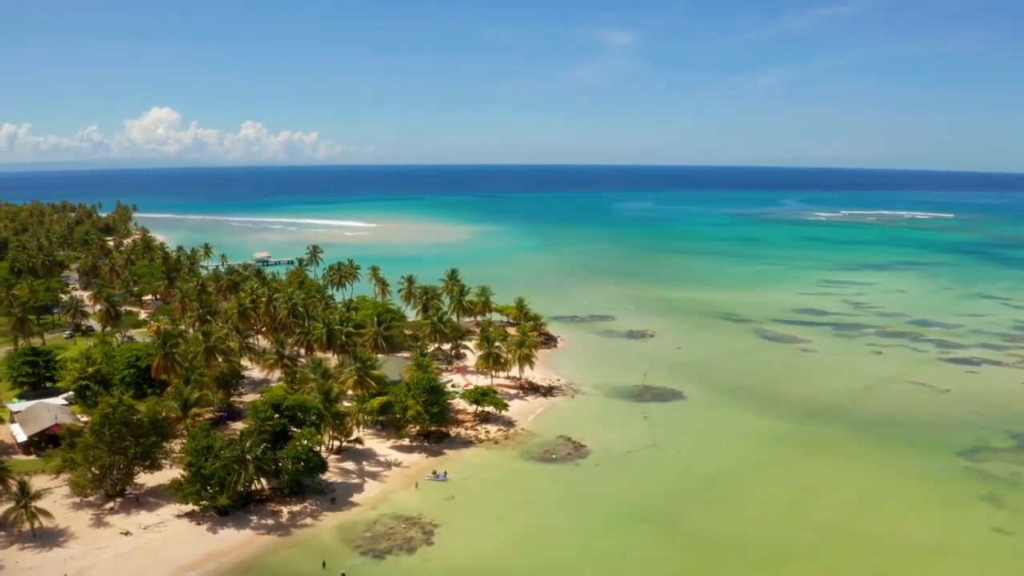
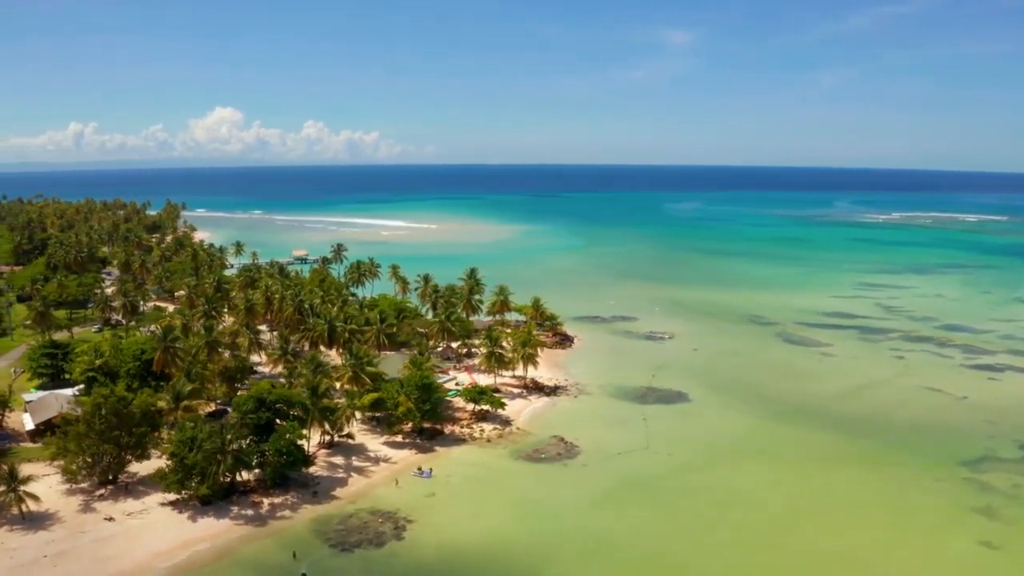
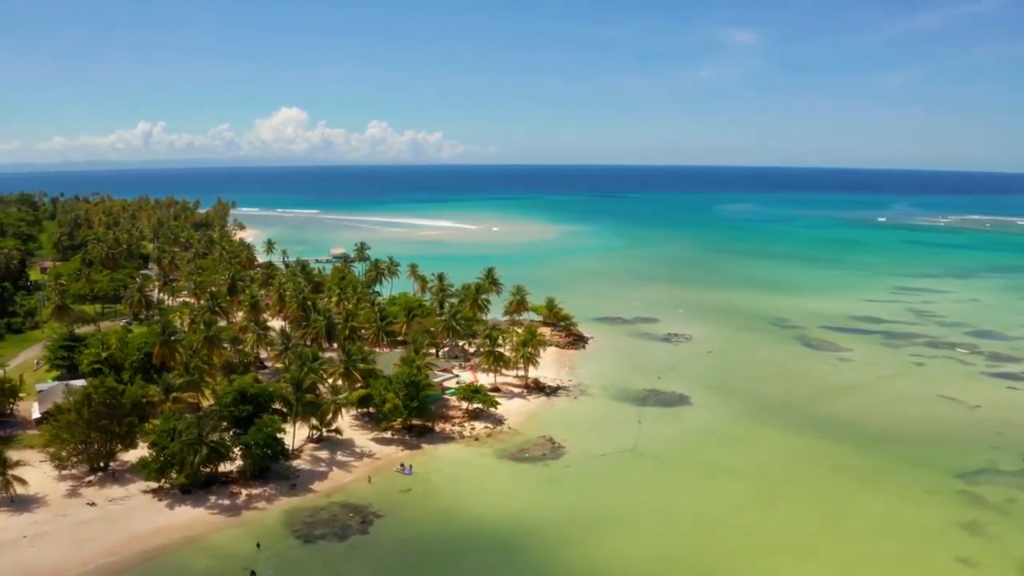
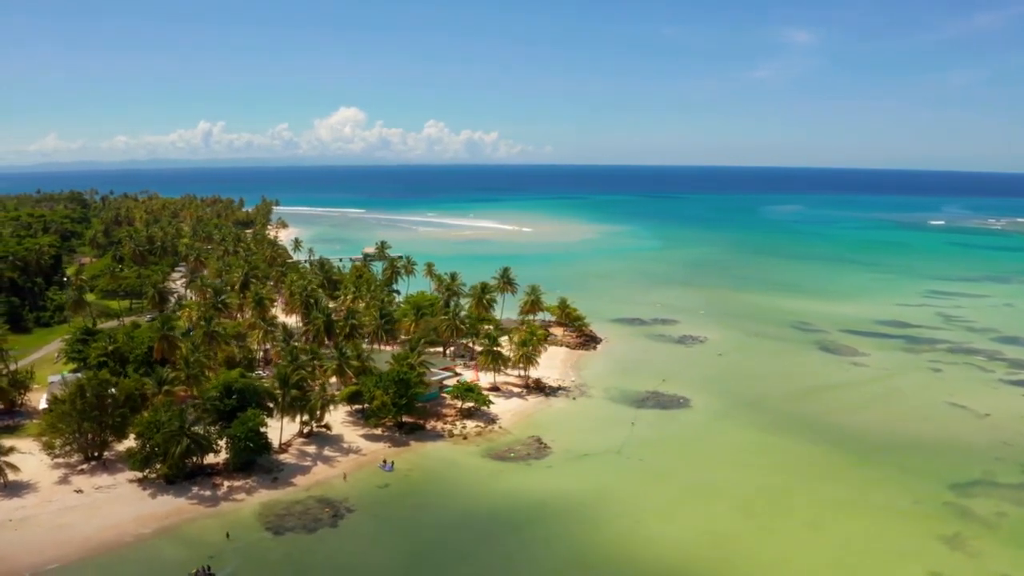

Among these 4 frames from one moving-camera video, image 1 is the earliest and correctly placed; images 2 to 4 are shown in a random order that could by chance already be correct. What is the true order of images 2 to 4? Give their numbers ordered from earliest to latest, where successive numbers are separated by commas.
2, 3, 4
